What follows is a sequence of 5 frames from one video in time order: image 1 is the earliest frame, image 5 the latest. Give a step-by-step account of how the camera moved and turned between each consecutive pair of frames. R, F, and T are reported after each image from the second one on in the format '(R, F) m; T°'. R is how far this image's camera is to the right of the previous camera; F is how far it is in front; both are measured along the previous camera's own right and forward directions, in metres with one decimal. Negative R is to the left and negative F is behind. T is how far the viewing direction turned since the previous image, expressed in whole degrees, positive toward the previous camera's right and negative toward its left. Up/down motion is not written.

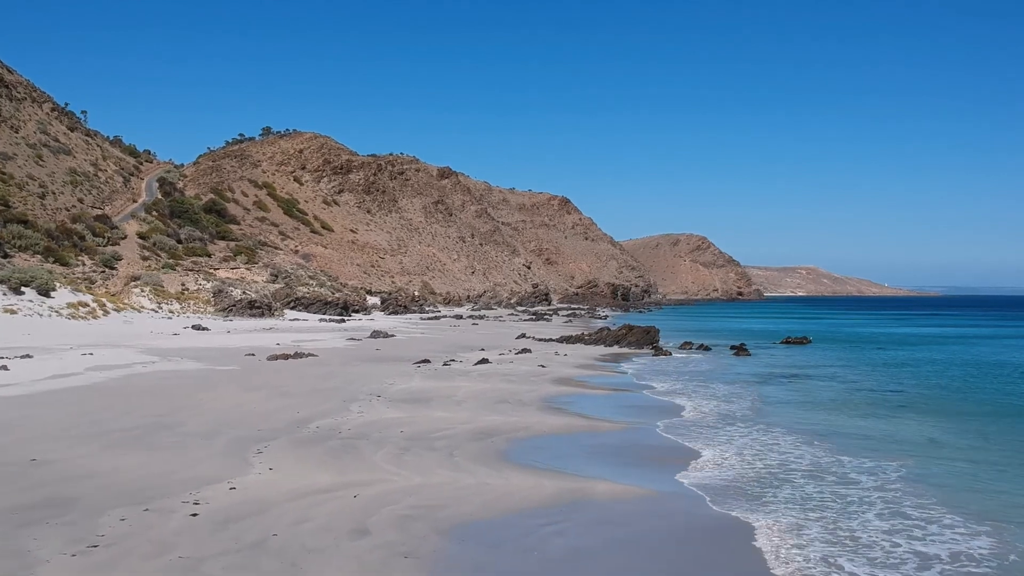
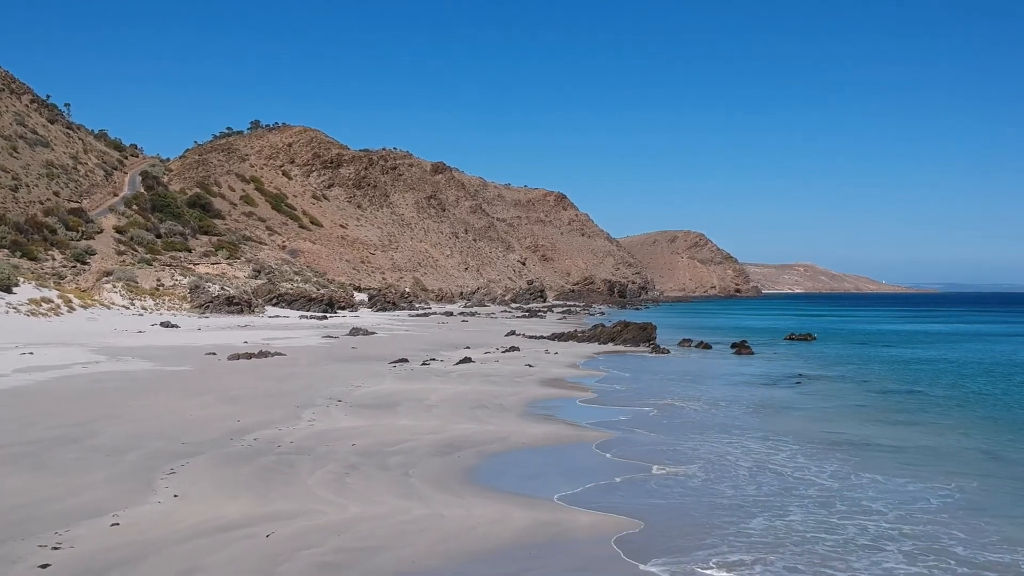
(+0.3, +1.8) m; 0°
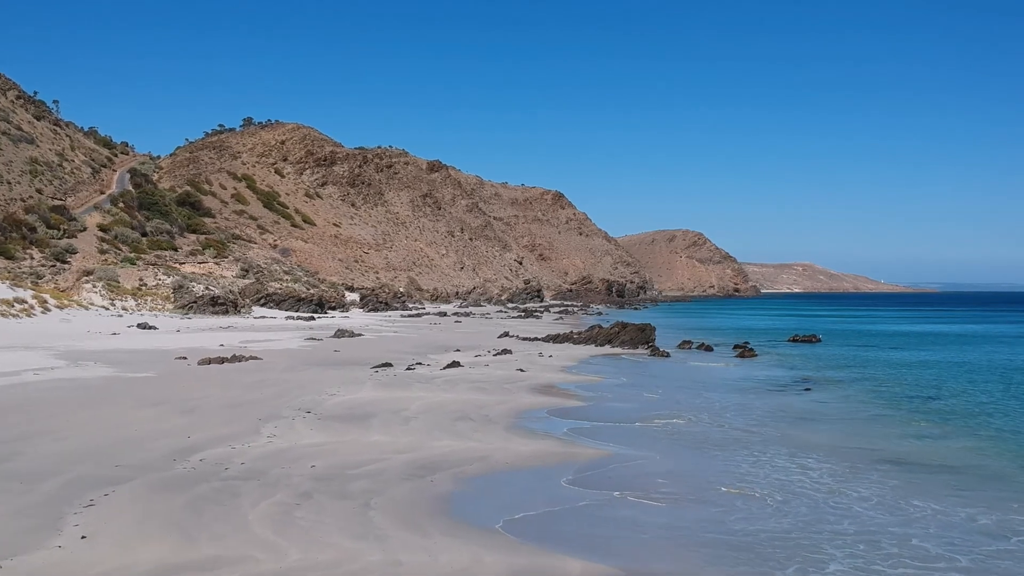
(+0.2, +1.2) m; 0°
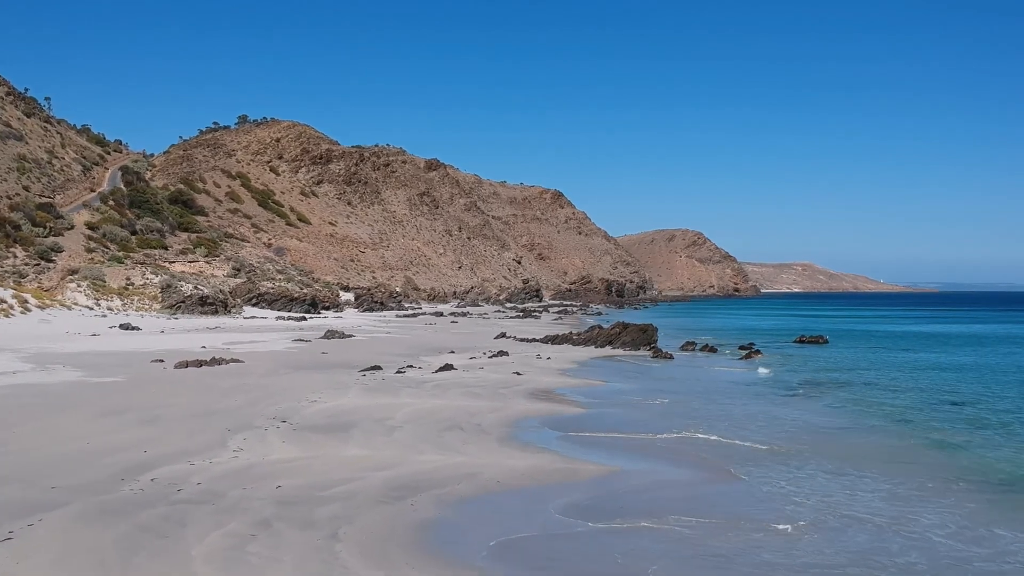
(+0.1, +1.0) m; 0°
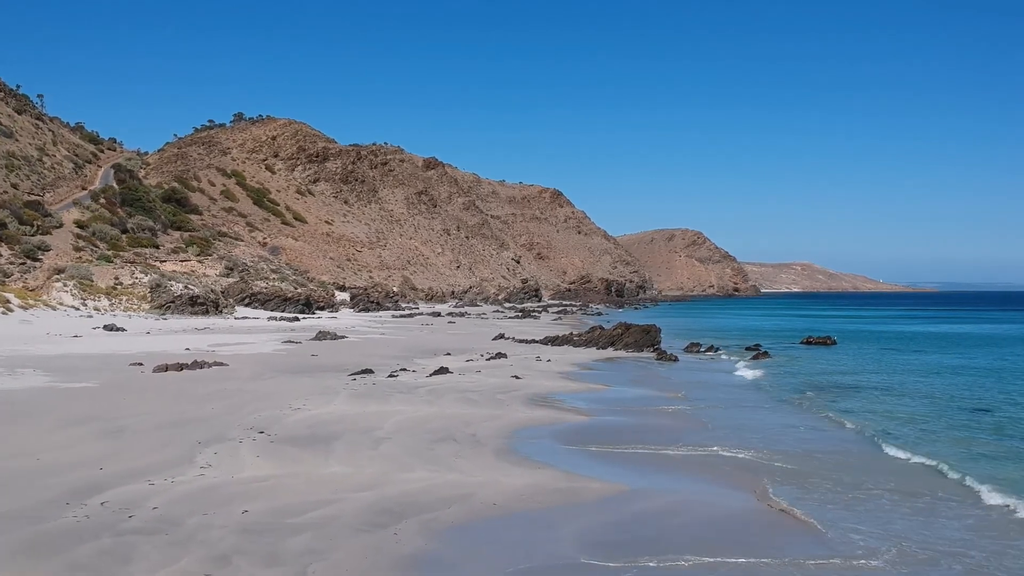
(0.0, +0.9) m; 0°
